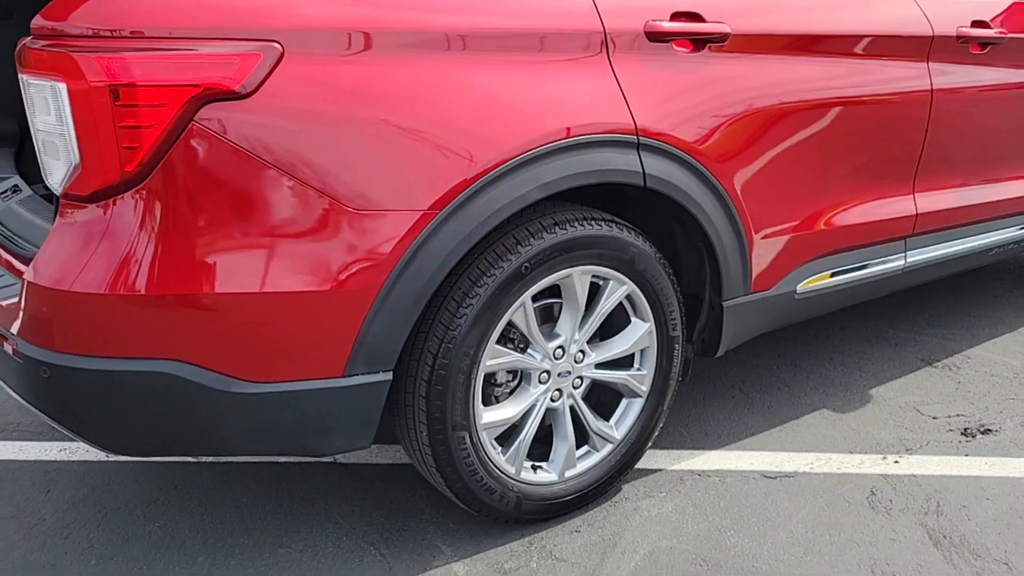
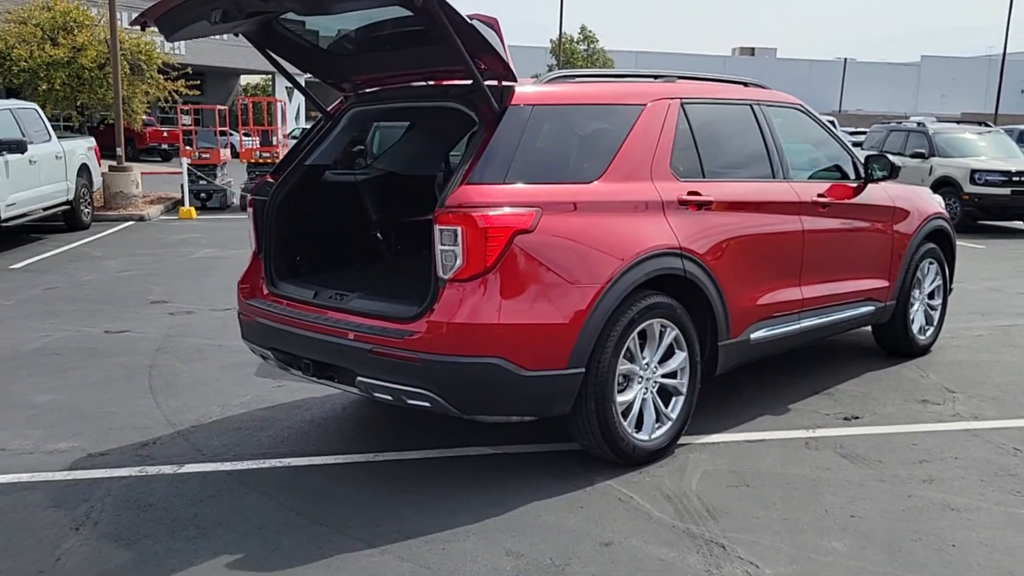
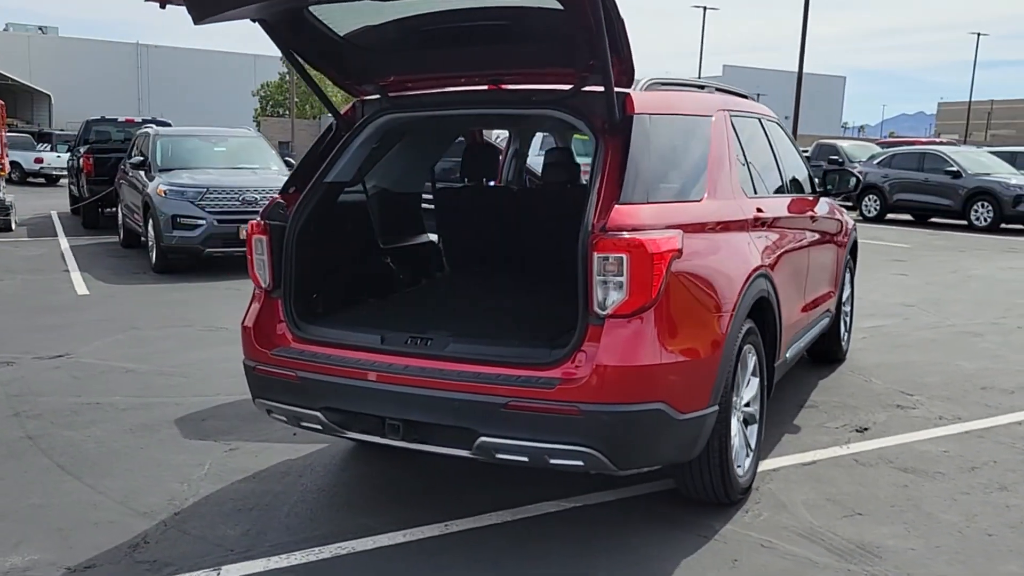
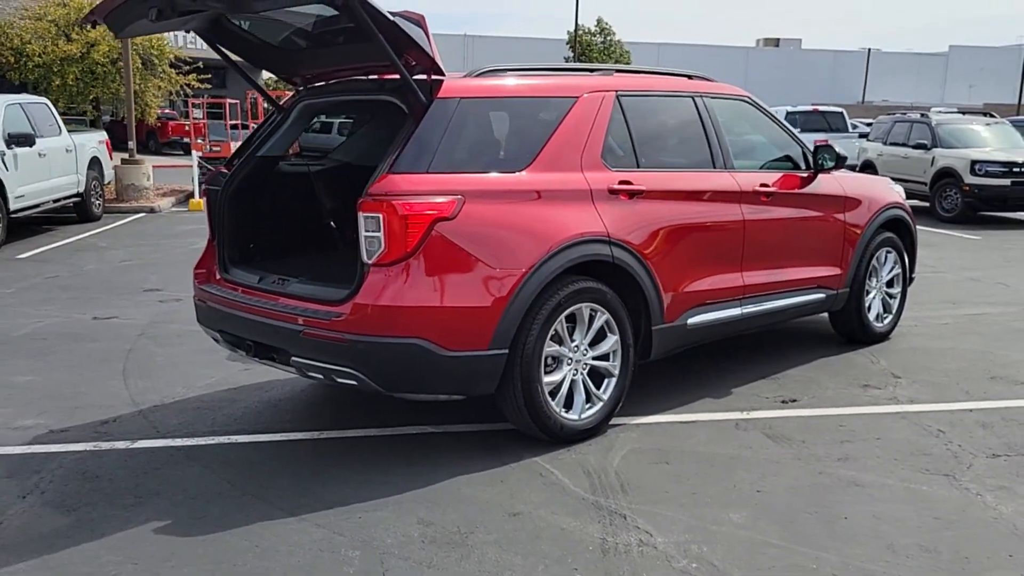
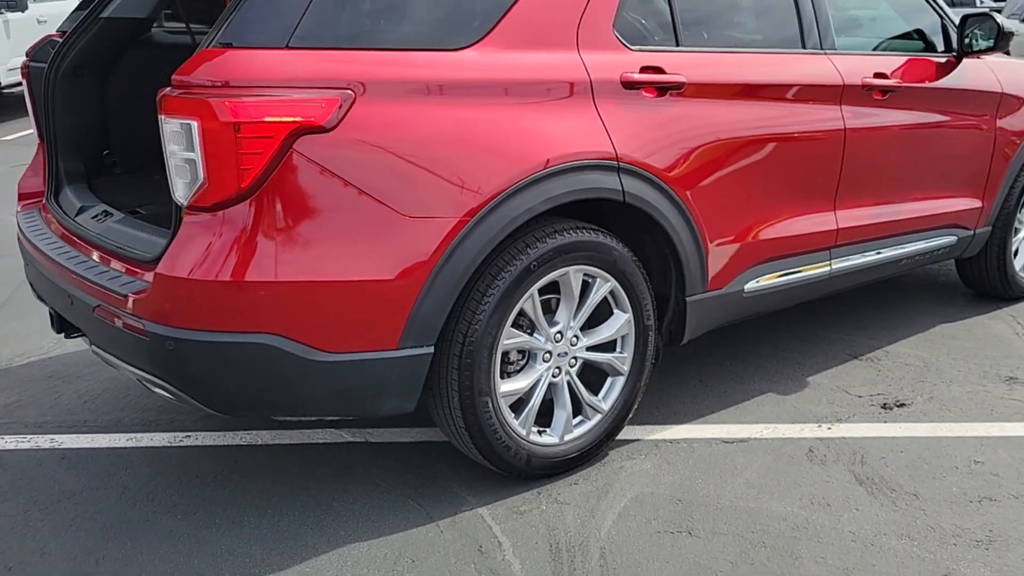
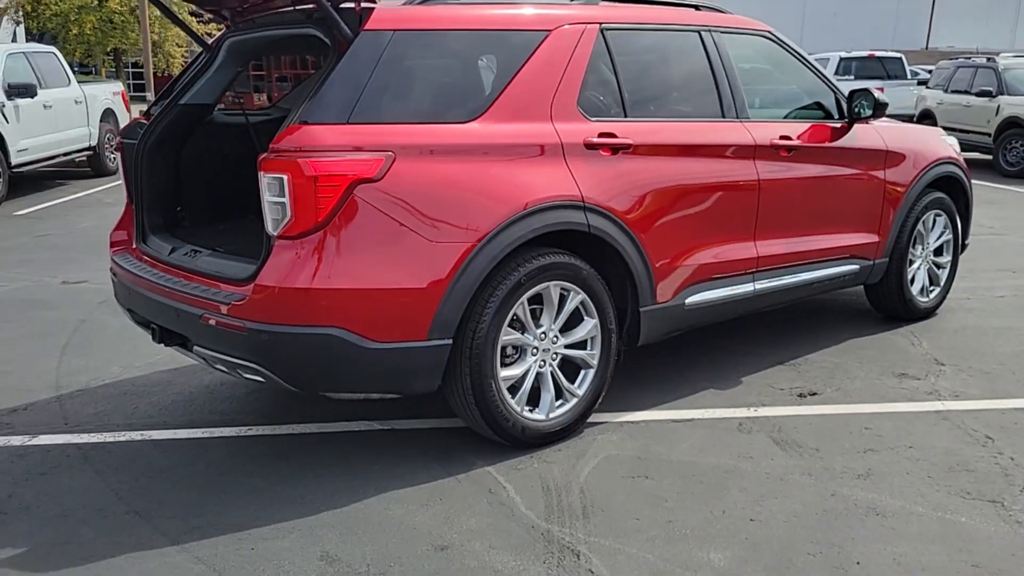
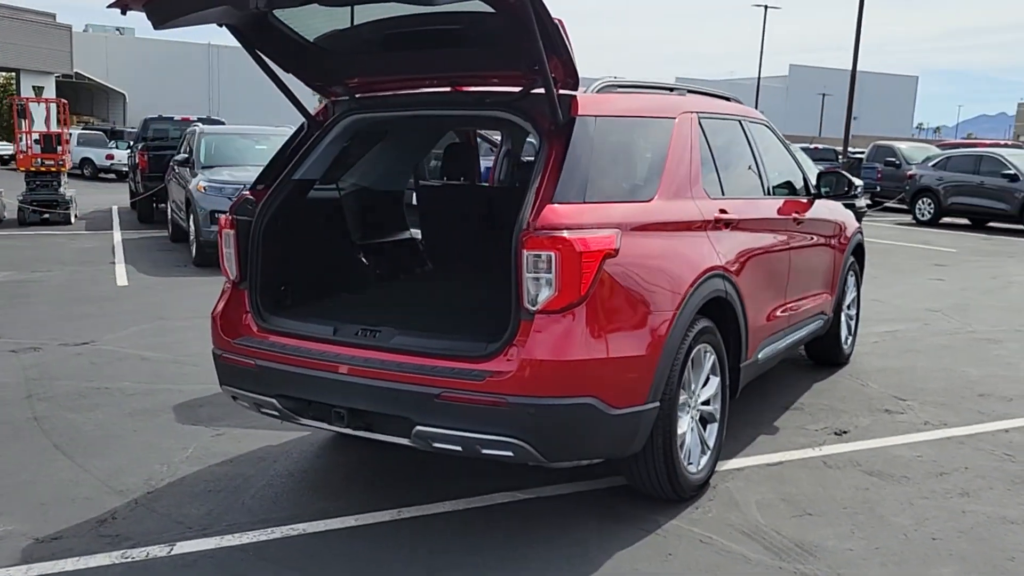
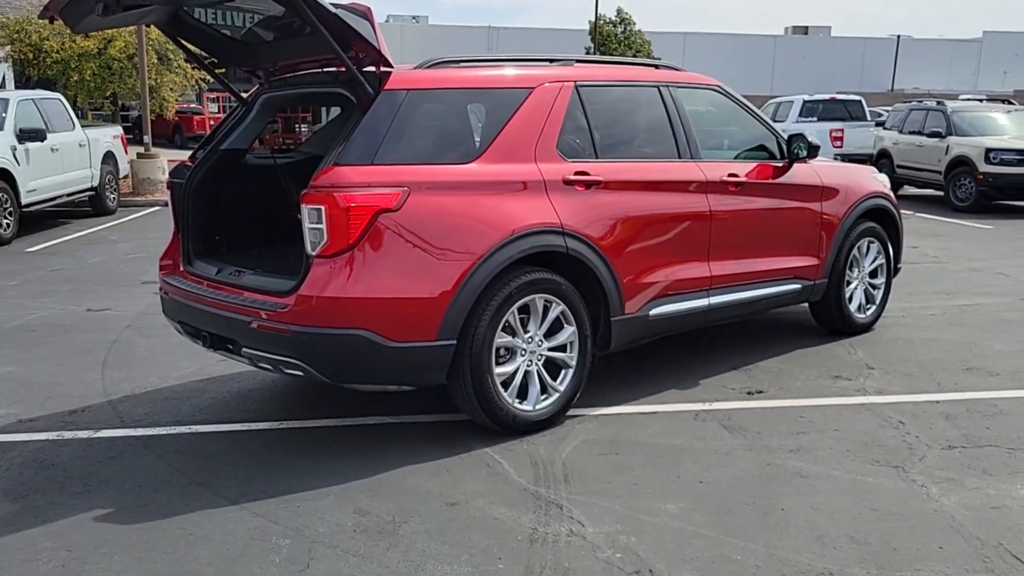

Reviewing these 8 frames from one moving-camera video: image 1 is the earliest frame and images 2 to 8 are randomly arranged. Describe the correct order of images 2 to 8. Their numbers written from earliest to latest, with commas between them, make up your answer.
5, 6, 8, 4, 2, 7, 3
